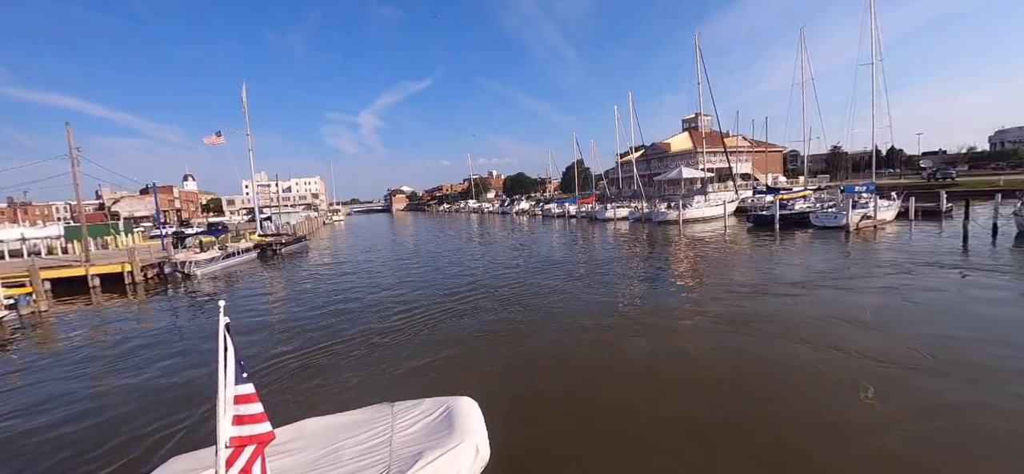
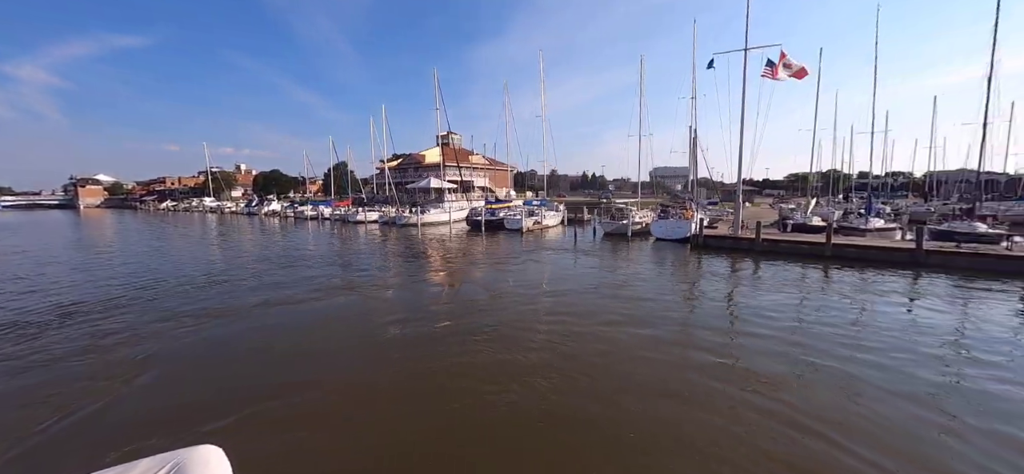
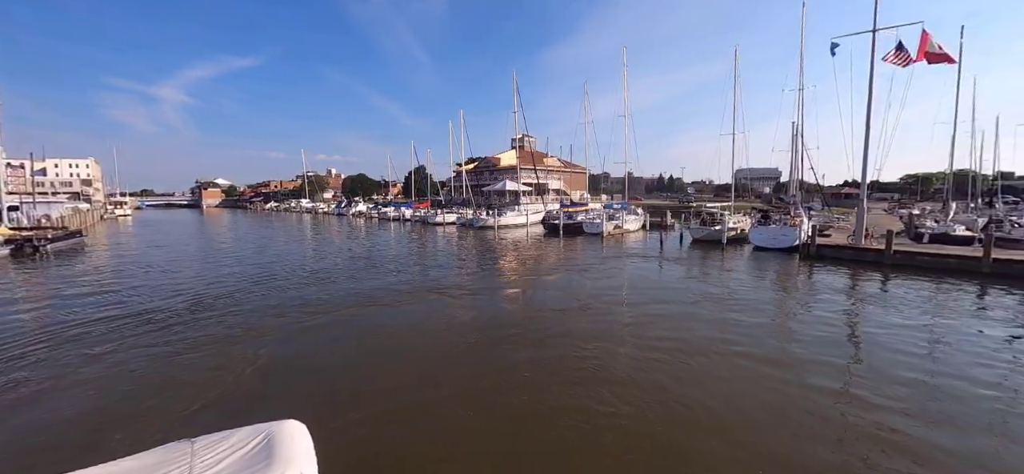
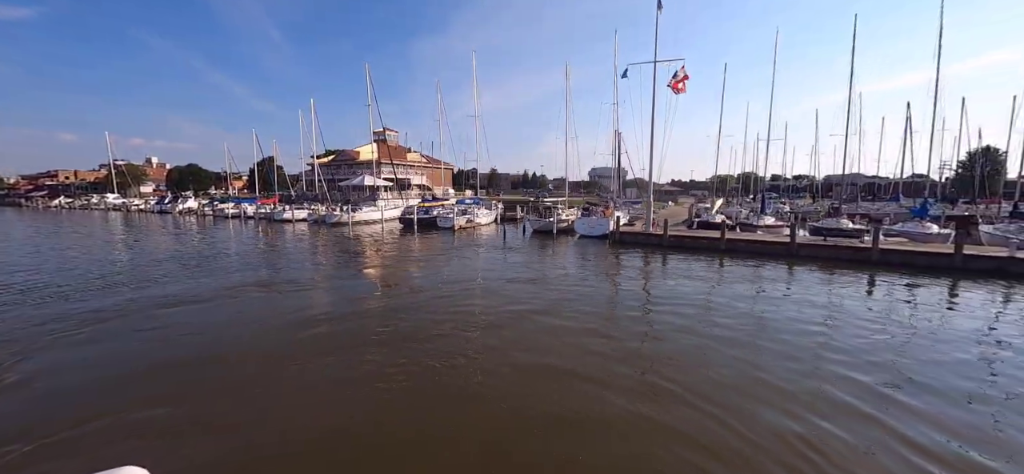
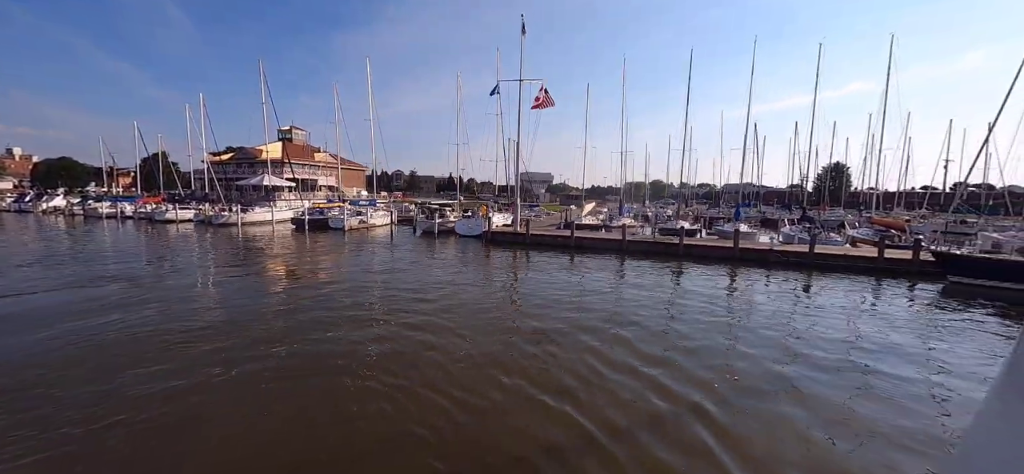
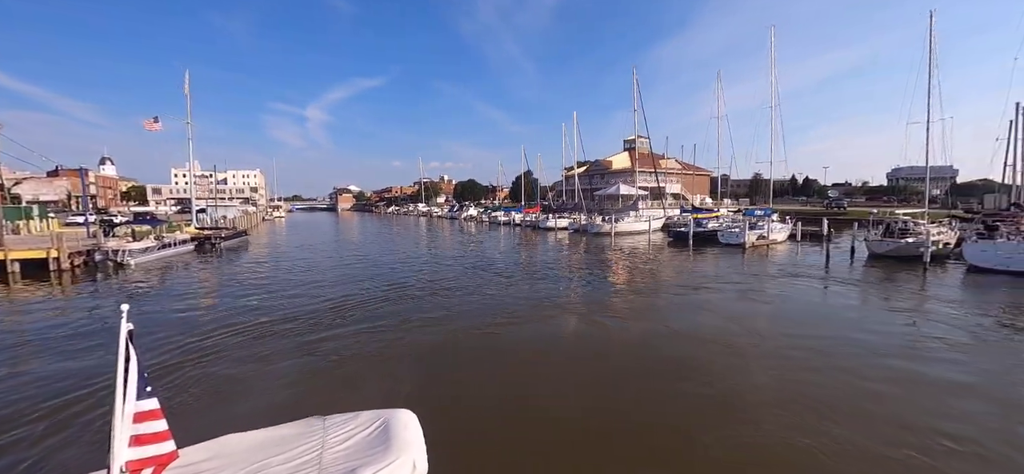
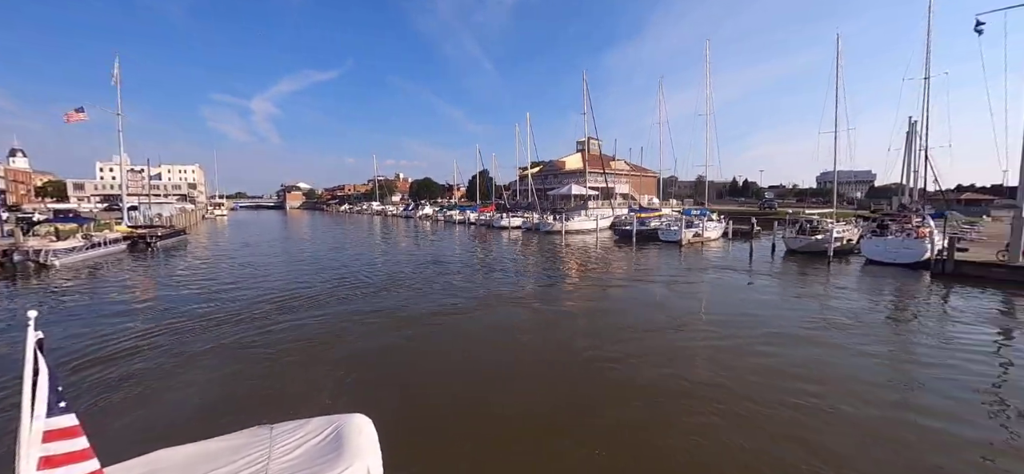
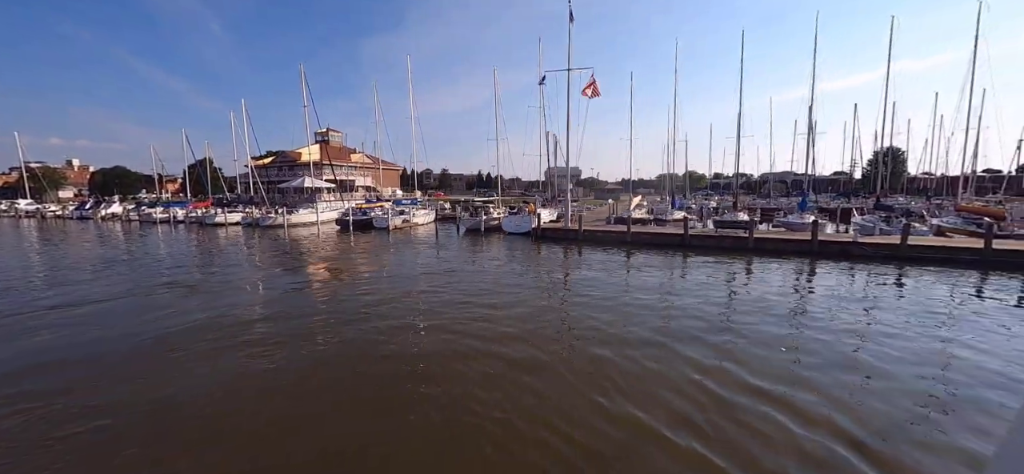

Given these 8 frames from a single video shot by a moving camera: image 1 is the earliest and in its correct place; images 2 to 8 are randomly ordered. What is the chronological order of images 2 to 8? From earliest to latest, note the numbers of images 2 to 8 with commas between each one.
6, 7, 3, 2, 4, 8, 5
